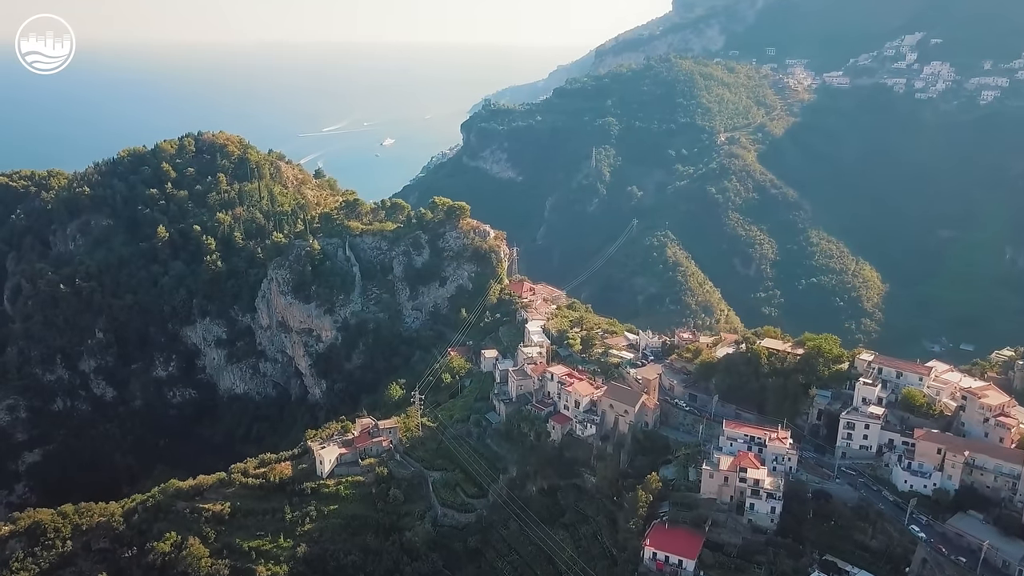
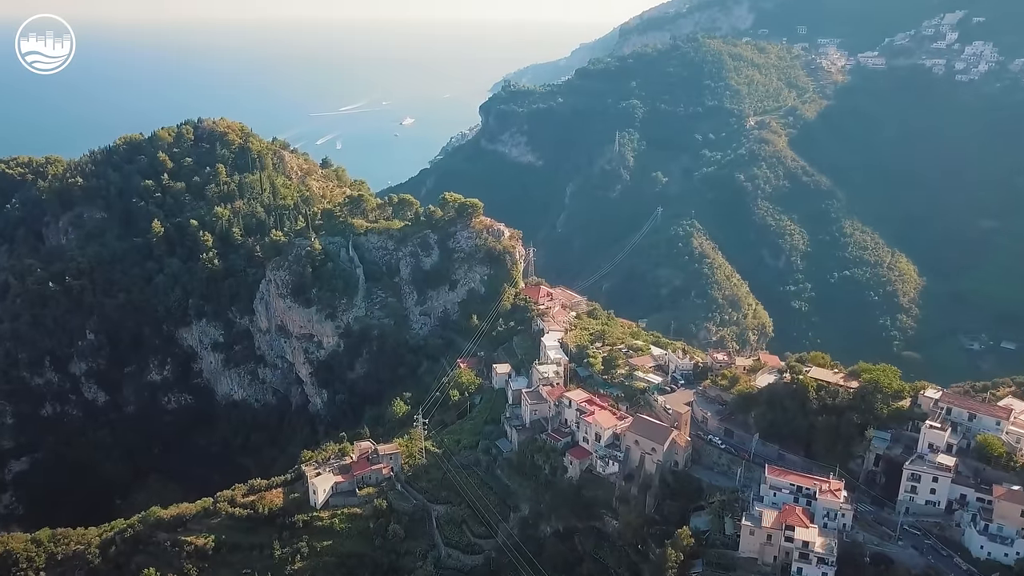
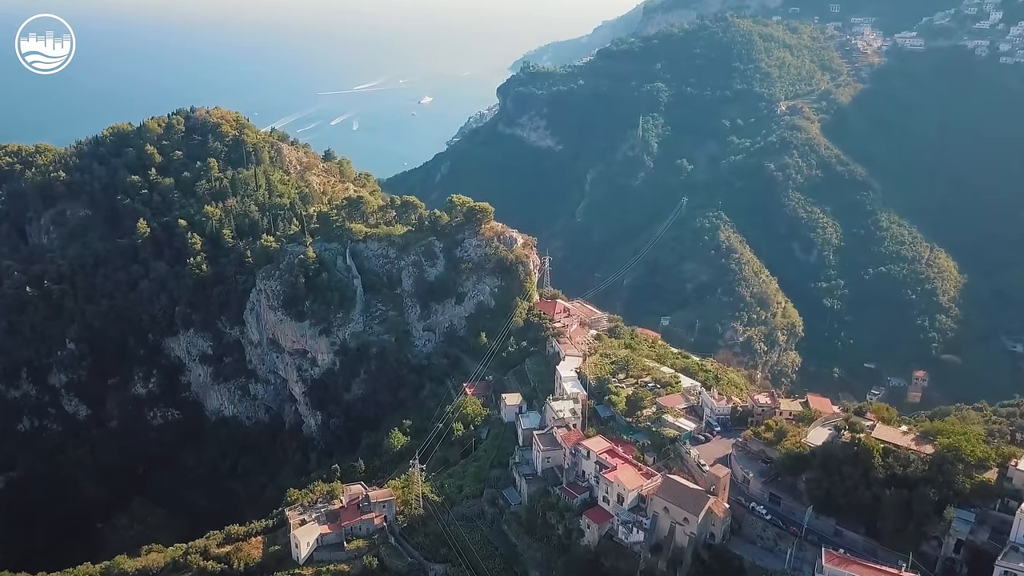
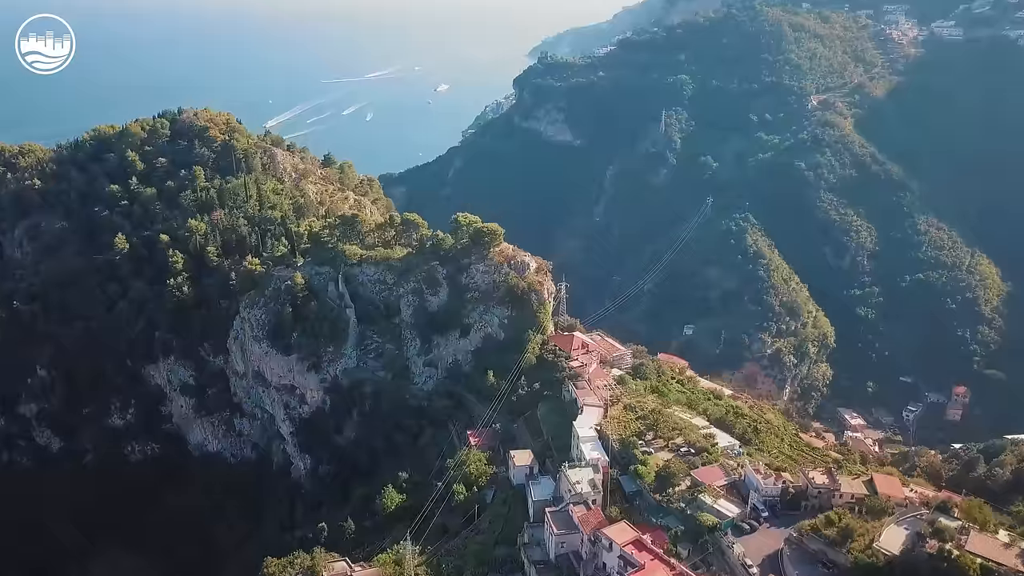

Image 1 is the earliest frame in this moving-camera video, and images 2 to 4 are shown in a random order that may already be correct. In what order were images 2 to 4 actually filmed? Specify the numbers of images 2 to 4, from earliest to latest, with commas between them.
2, 3, 4
